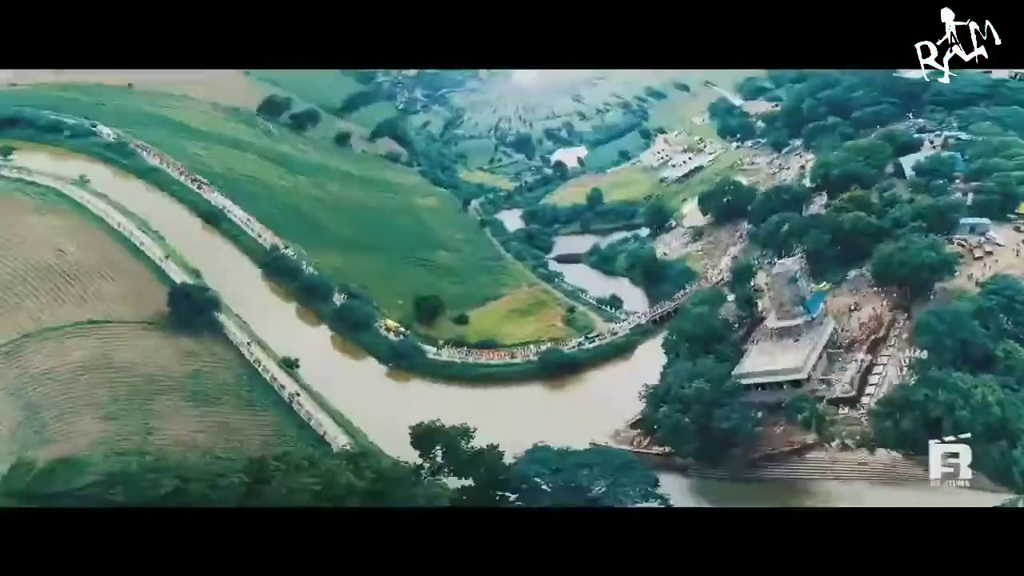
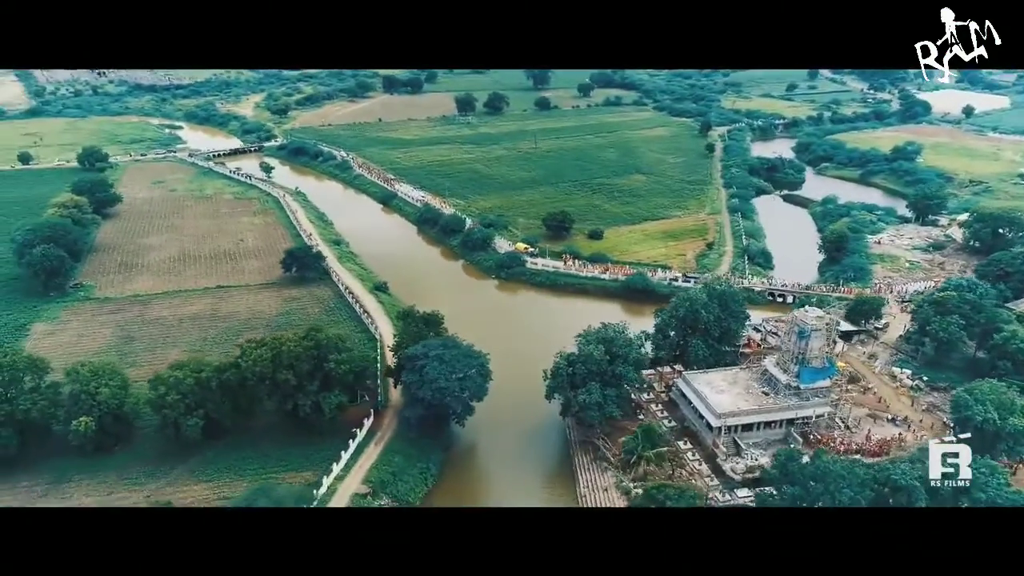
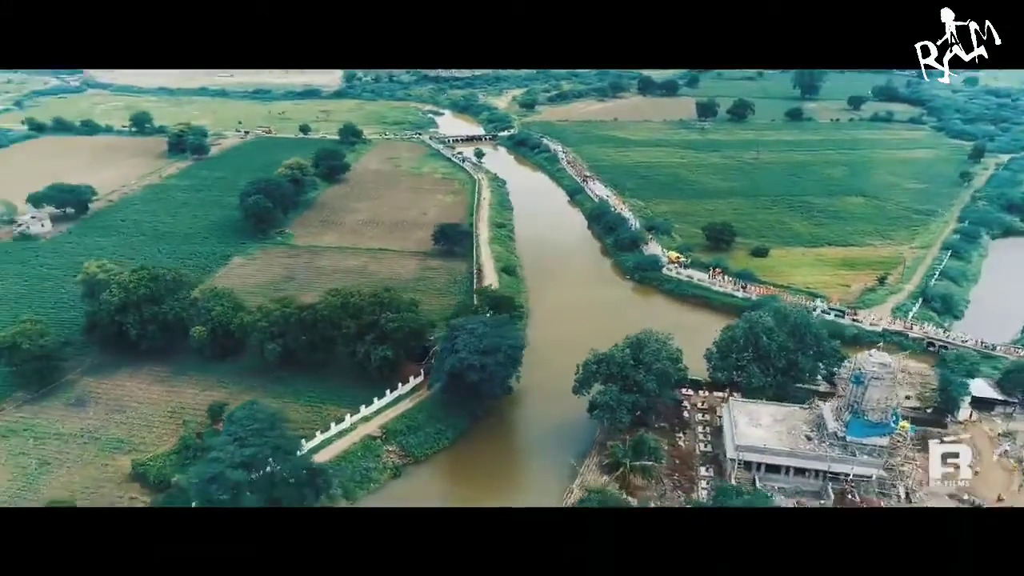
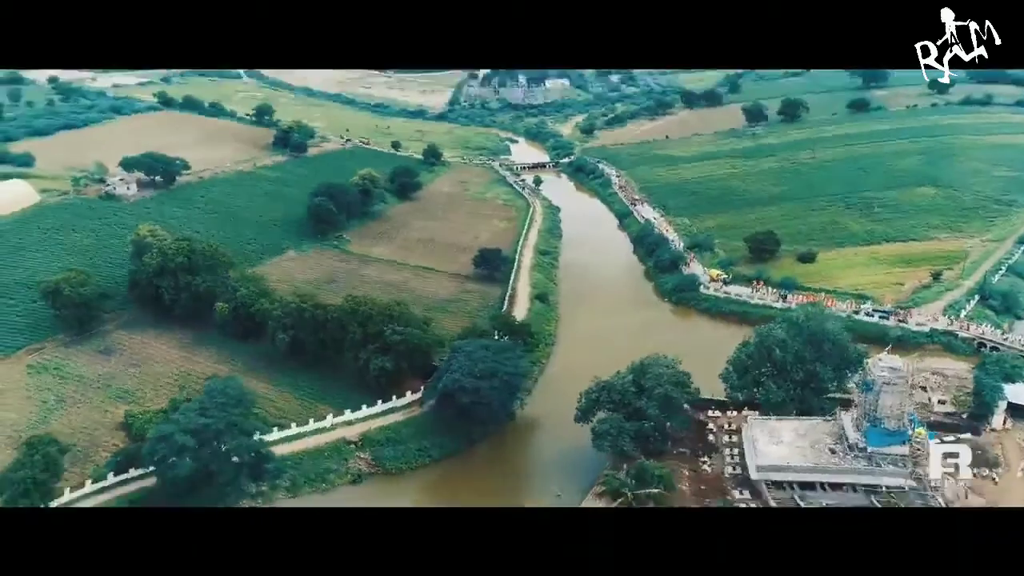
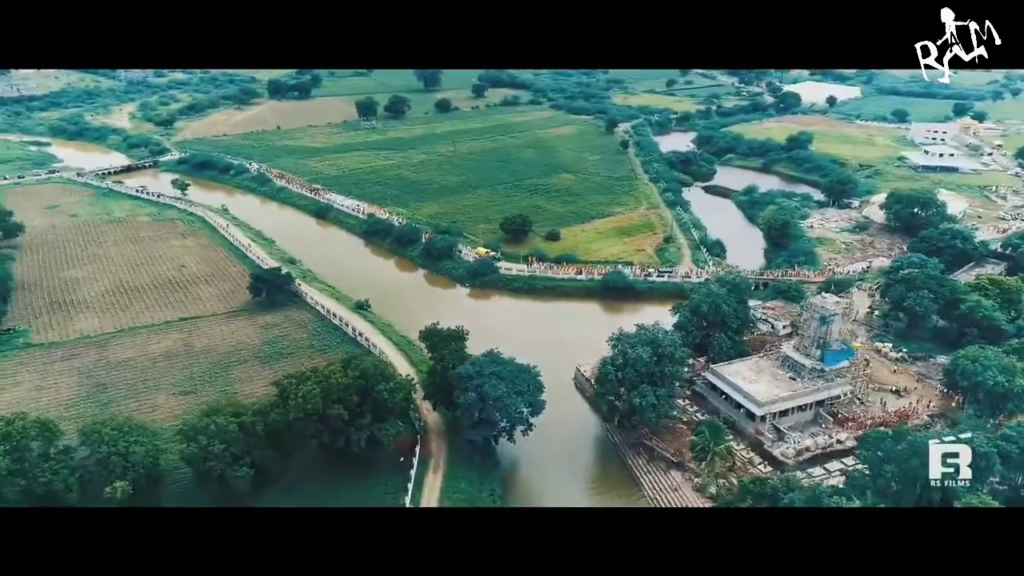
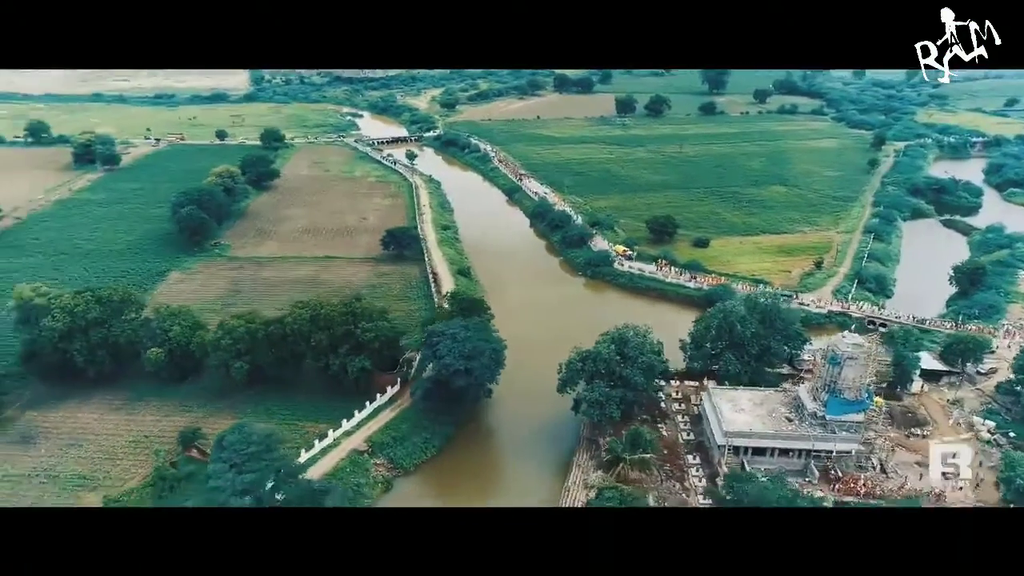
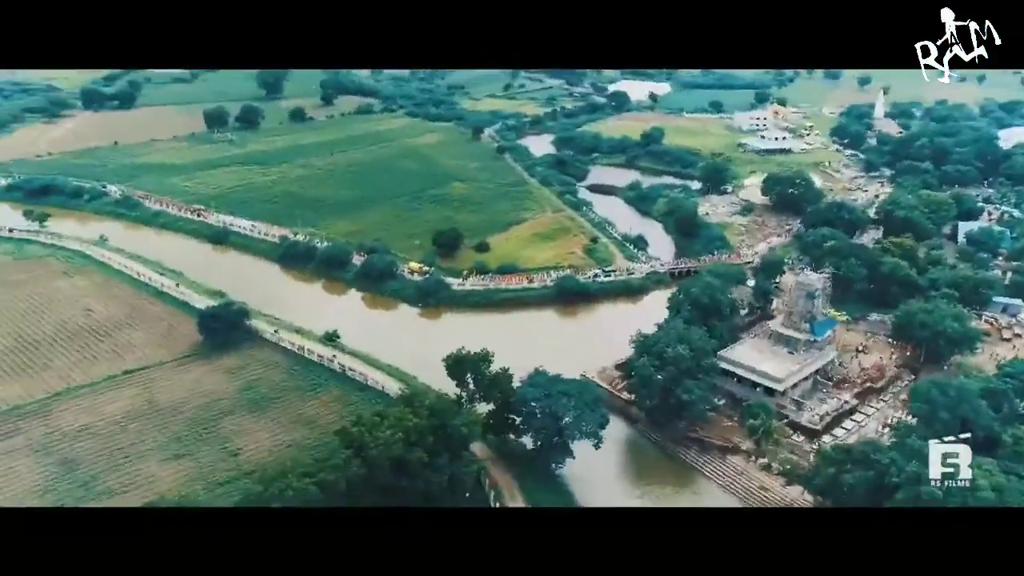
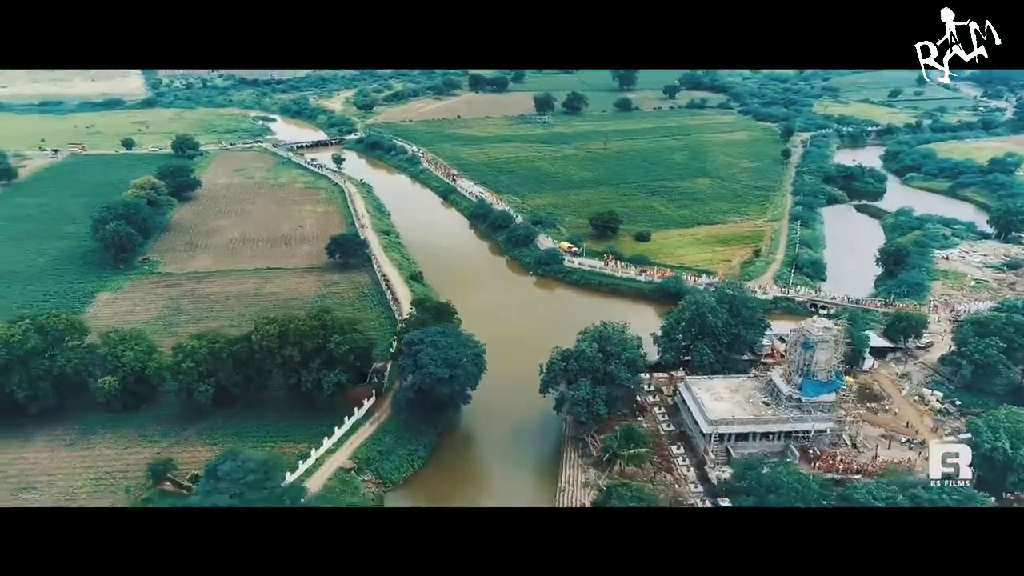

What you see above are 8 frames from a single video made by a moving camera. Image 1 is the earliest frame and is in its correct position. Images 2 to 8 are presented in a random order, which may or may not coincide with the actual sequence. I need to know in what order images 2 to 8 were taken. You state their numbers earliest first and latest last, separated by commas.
7, 5, 2, 8, 6, 3, 4
